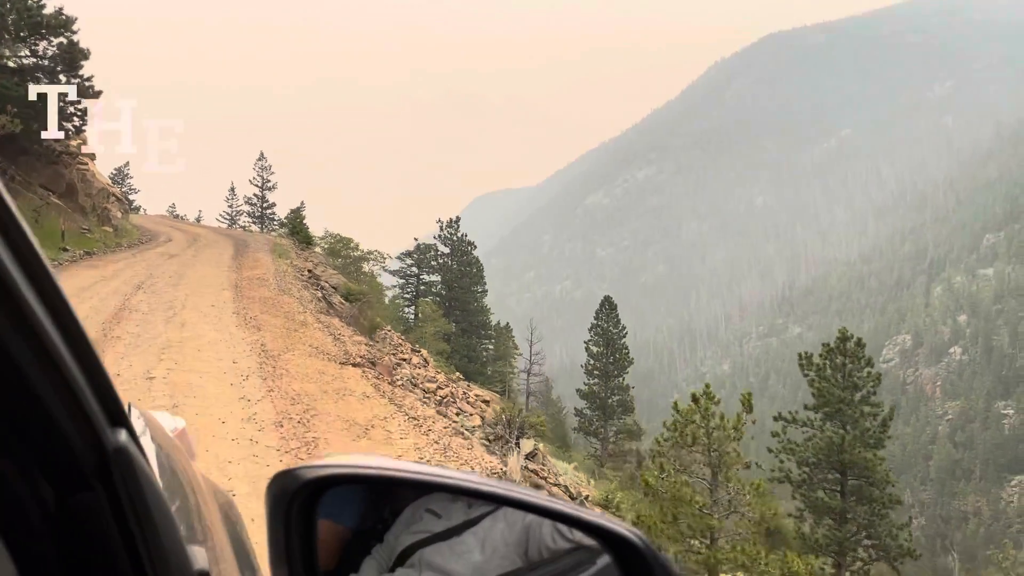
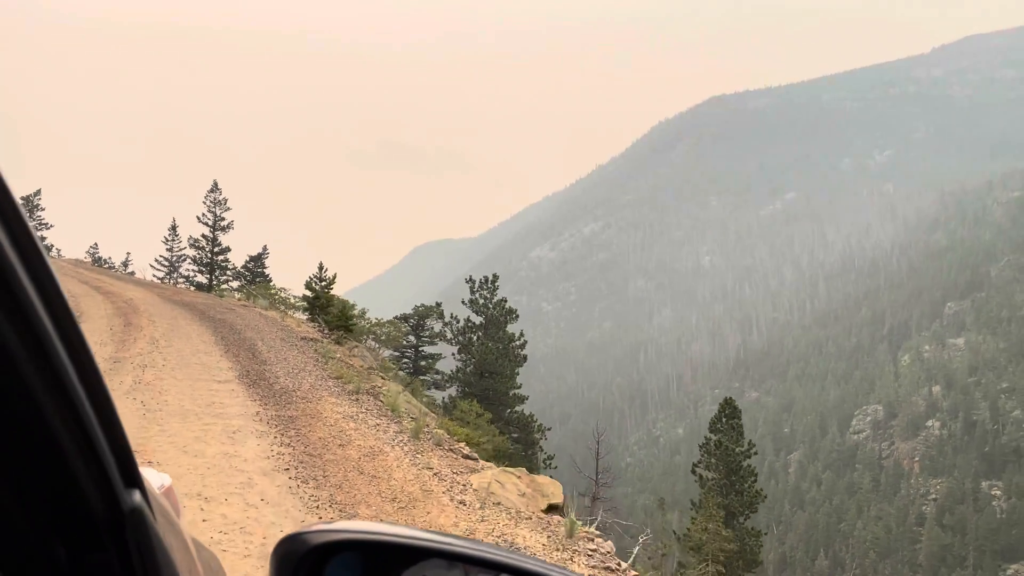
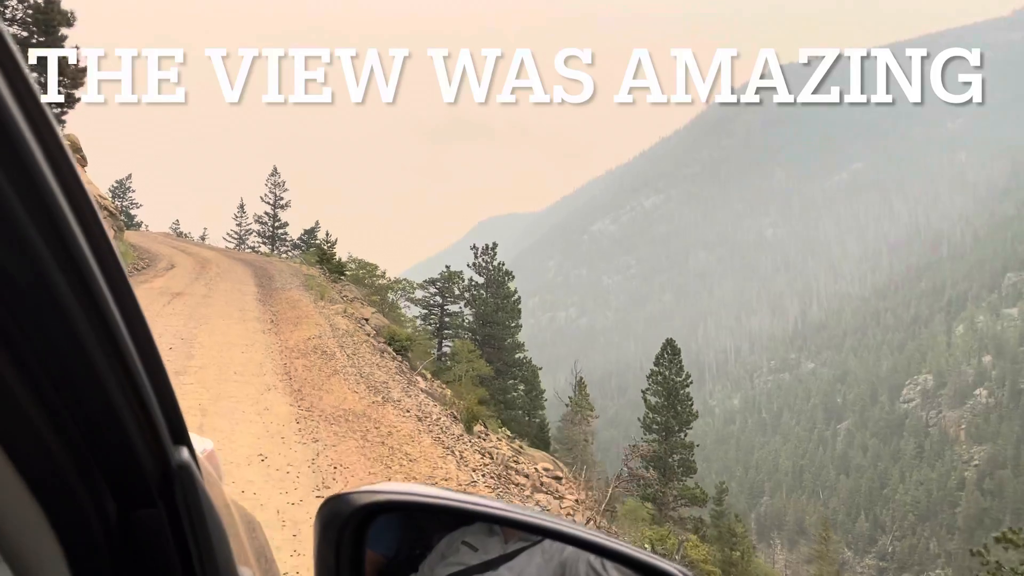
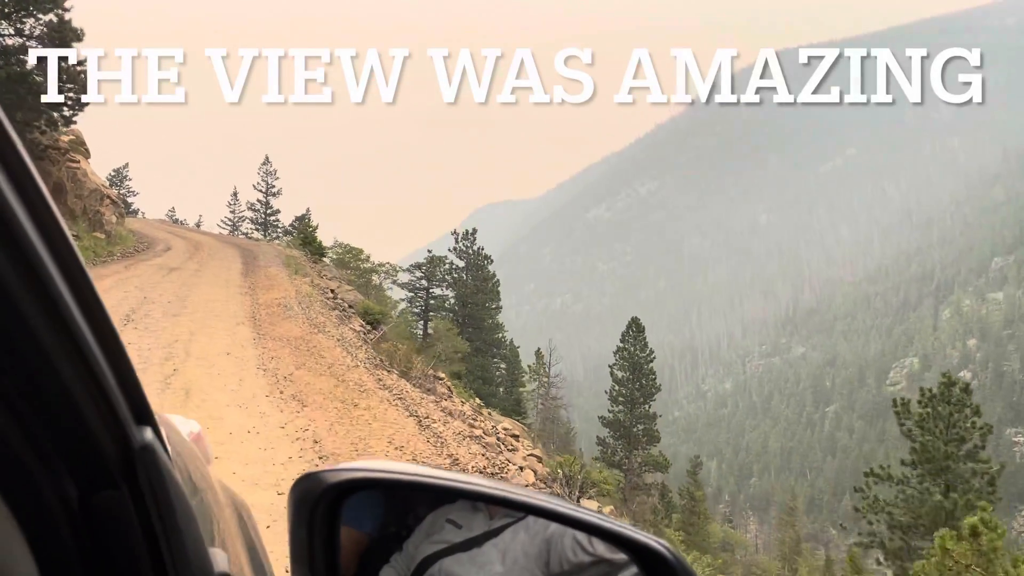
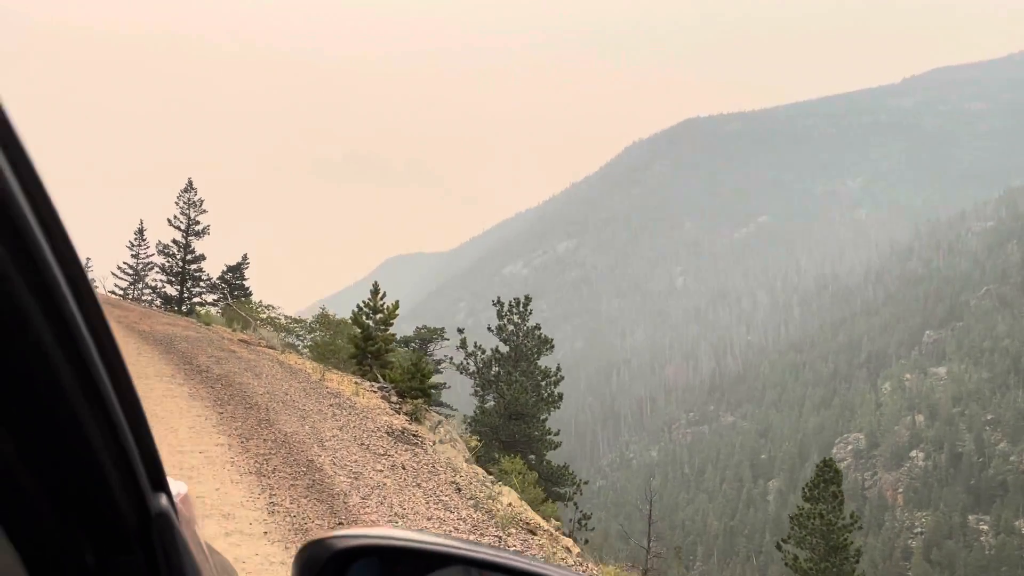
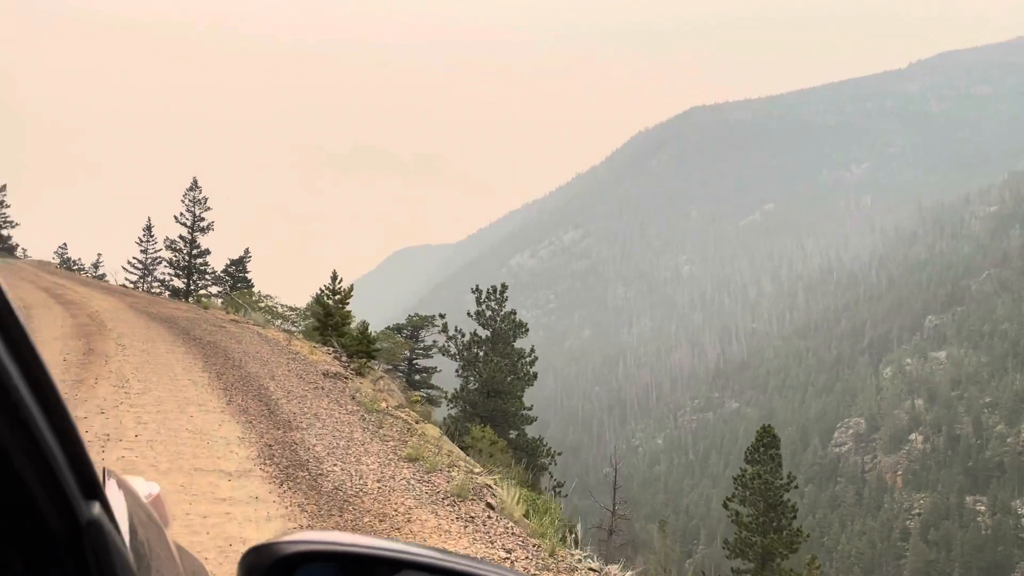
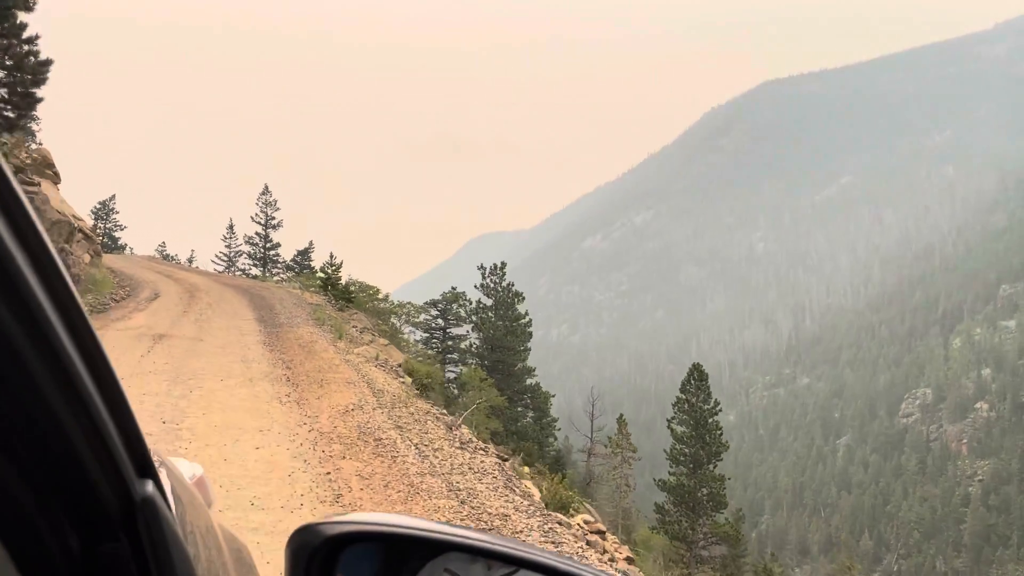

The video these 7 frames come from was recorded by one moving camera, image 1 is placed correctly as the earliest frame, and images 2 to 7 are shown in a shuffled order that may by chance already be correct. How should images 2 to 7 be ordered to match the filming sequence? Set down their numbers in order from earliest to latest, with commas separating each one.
4, 3, 7, 2, 6, 5
